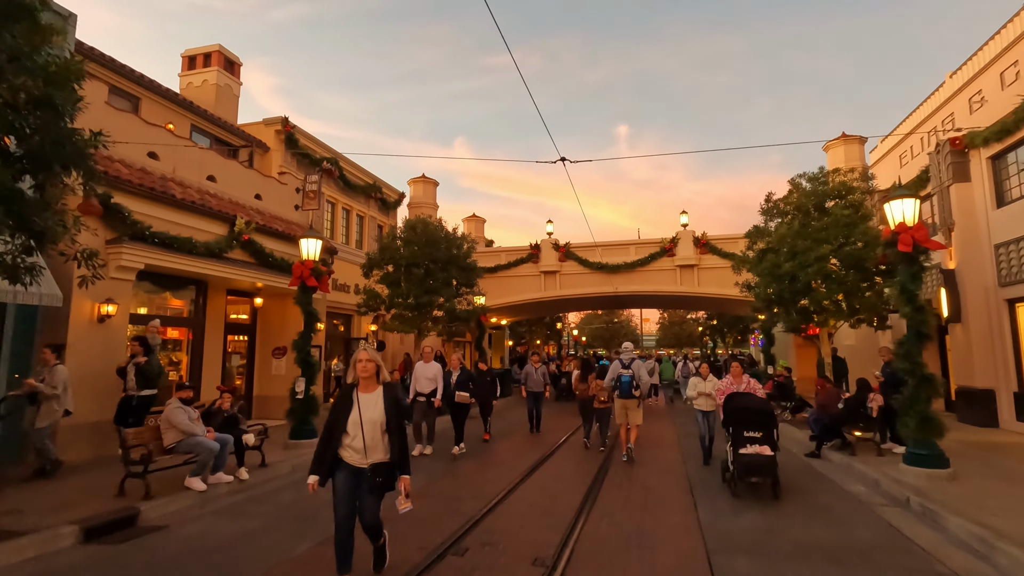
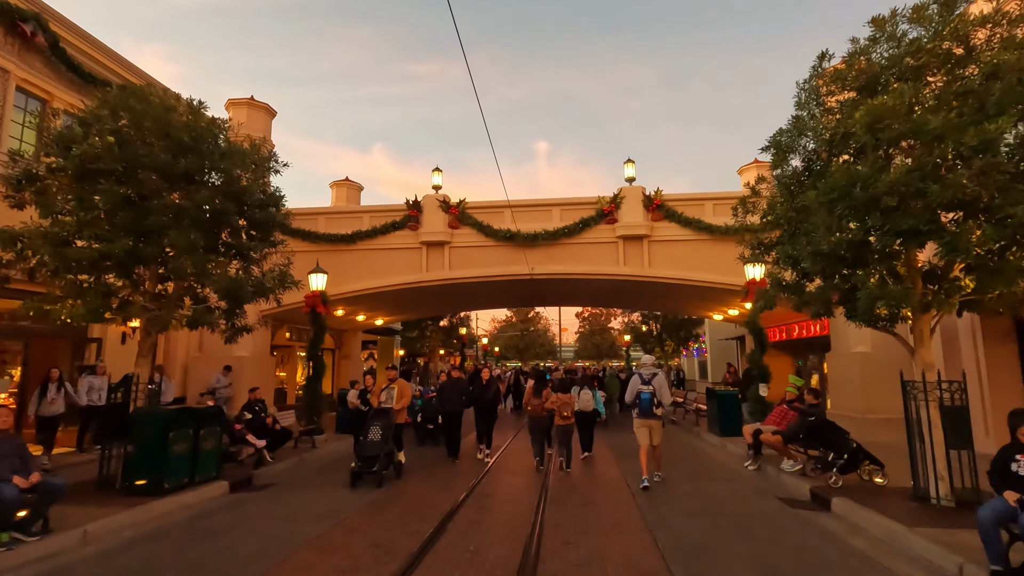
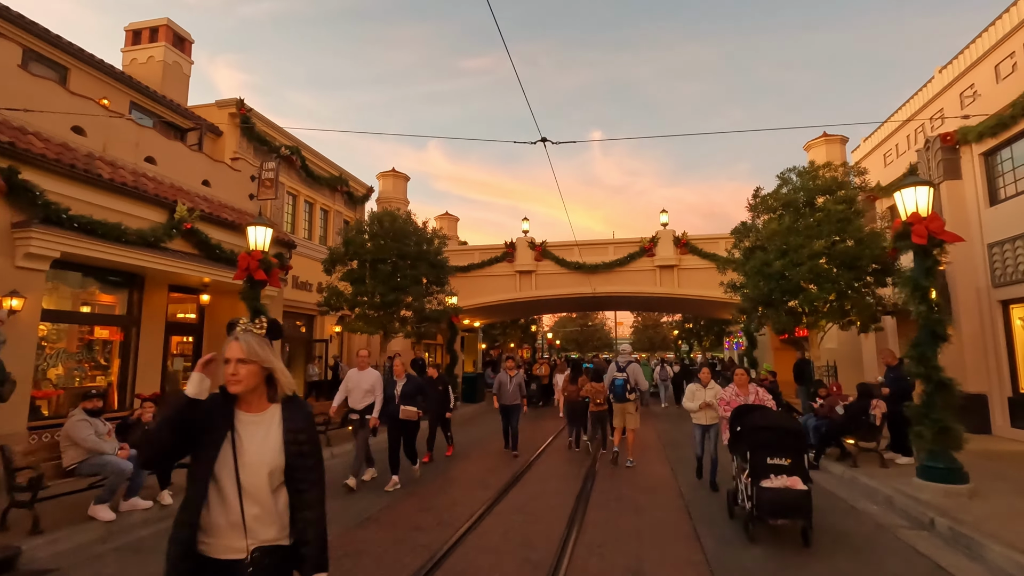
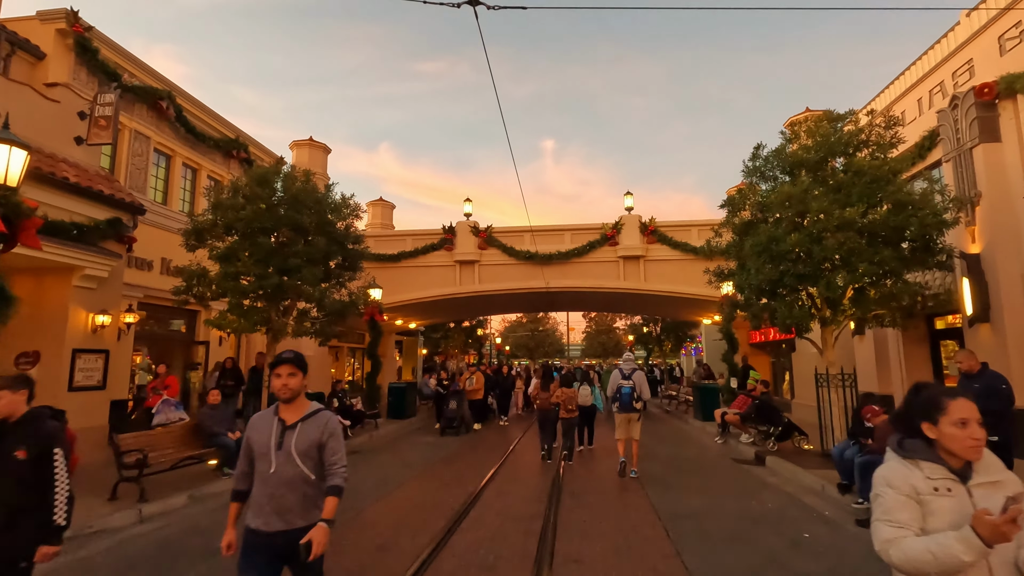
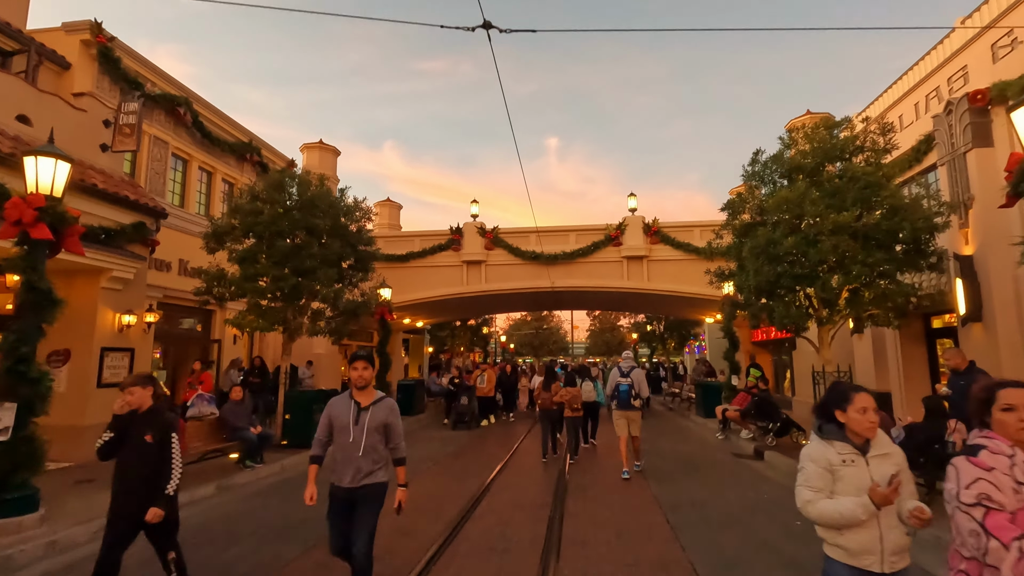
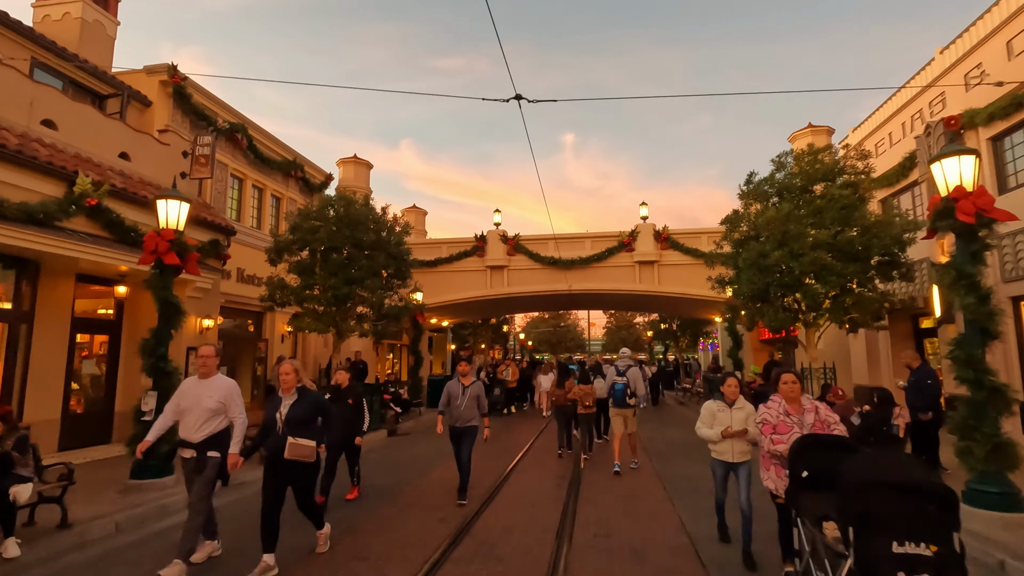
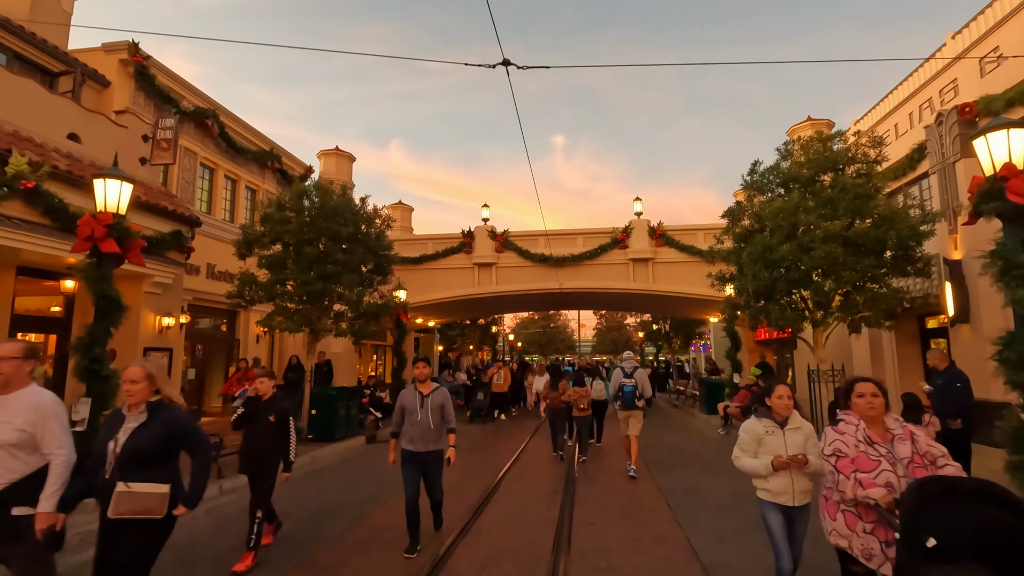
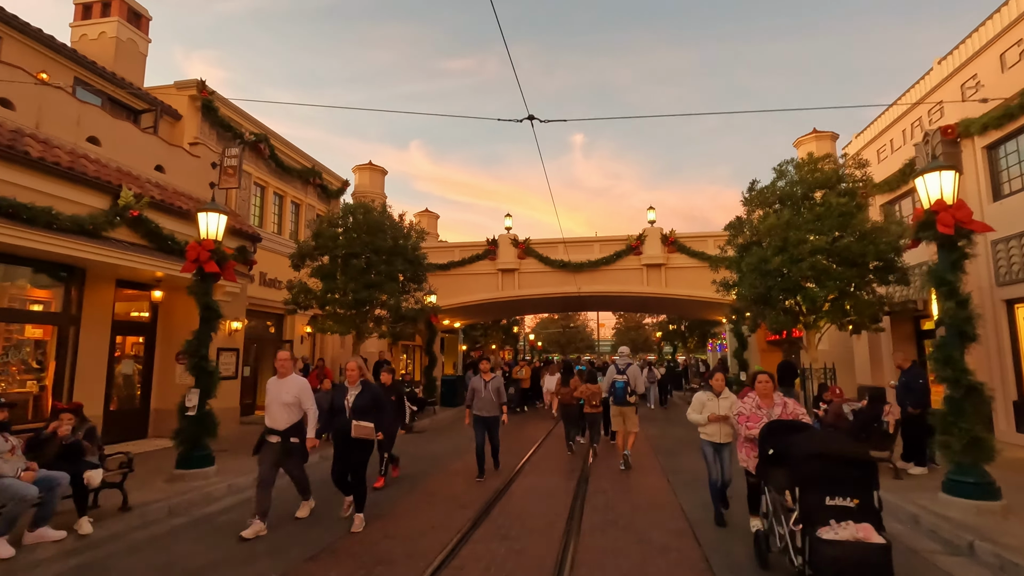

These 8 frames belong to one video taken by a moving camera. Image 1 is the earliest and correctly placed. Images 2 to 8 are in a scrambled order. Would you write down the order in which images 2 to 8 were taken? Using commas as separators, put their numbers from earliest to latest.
3, 8, 6, 7, 5, 4, 2
